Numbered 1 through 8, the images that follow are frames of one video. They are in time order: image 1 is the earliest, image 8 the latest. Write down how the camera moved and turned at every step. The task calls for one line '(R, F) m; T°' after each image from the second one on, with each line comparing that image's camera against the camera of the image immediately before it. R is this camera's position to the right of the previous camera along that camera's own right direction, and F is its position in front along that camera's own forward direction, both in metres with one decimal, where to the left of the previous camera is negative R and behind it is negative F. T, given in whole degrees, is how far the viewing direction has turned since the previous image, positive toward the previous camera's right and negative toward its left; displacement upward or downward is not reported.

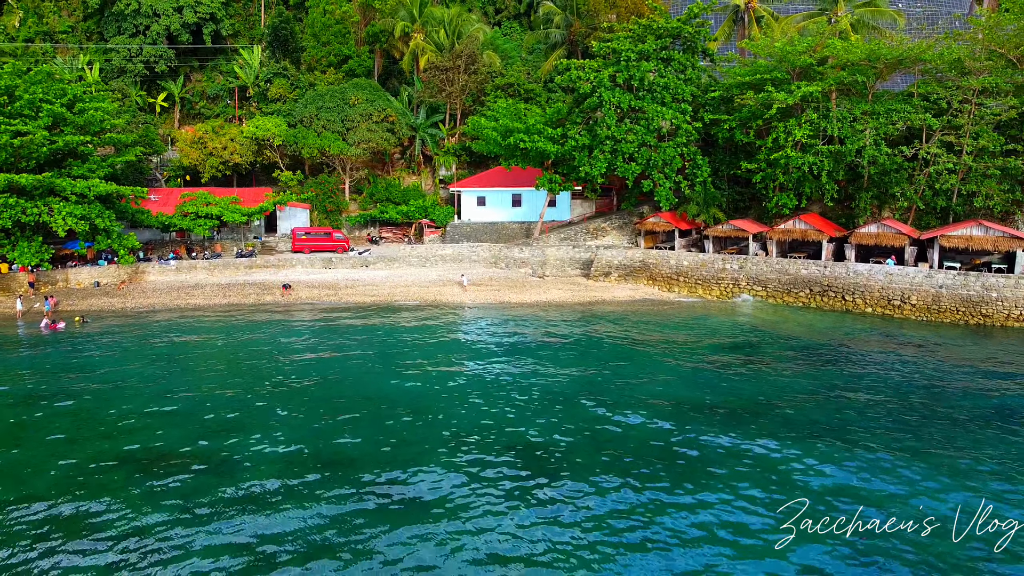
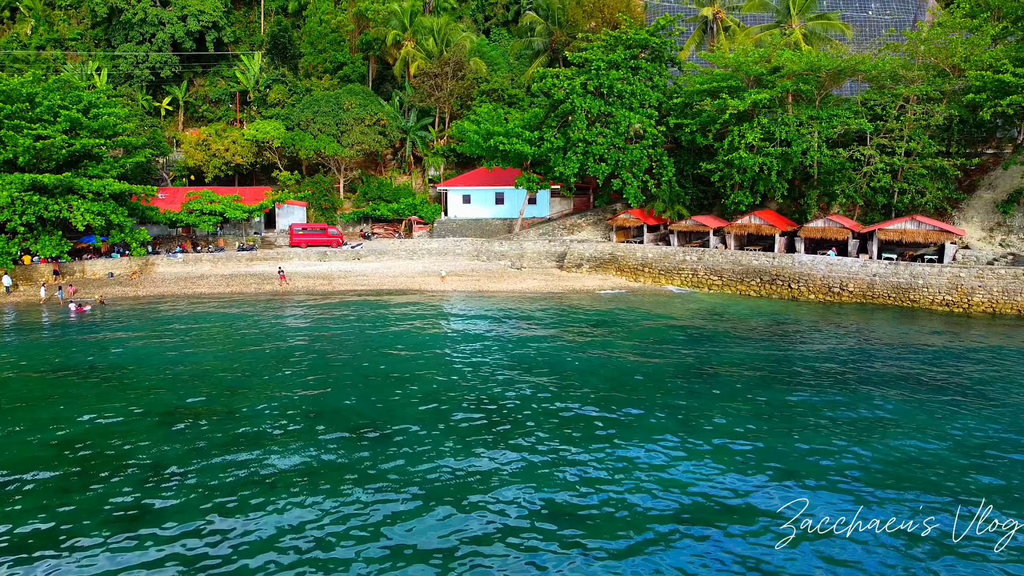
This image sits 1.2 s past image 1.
(+0.9, -3.0) m; 0°
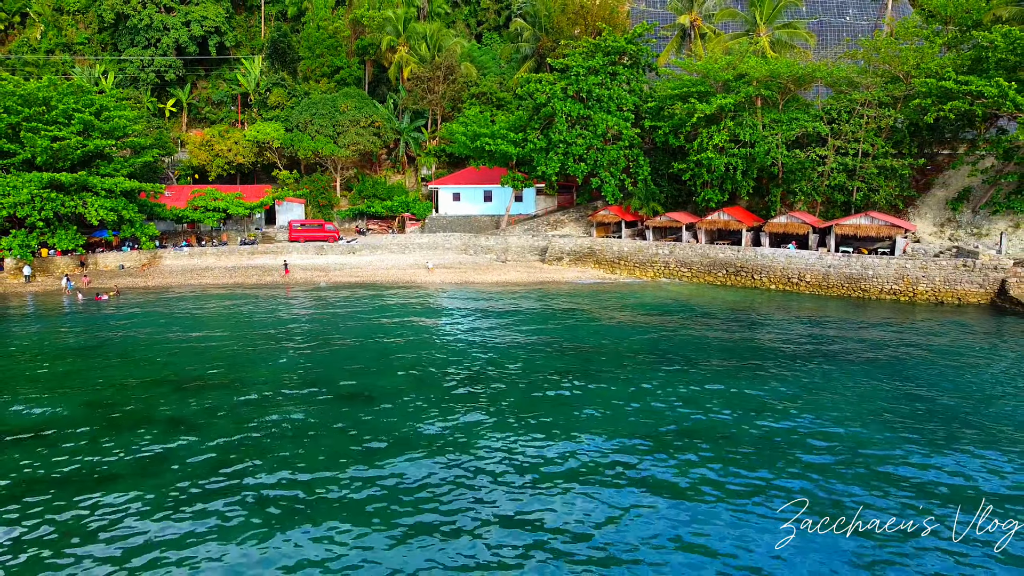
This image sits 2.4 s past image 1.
(+0.7, -2.6) m; 0°
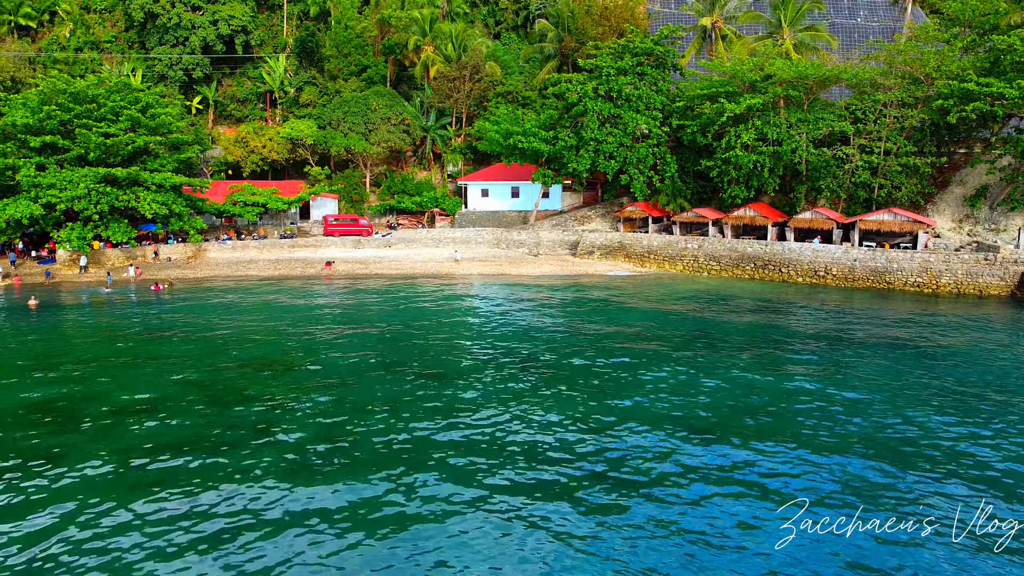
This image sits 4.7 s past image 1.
(-1.8, -1.4) m; 0°
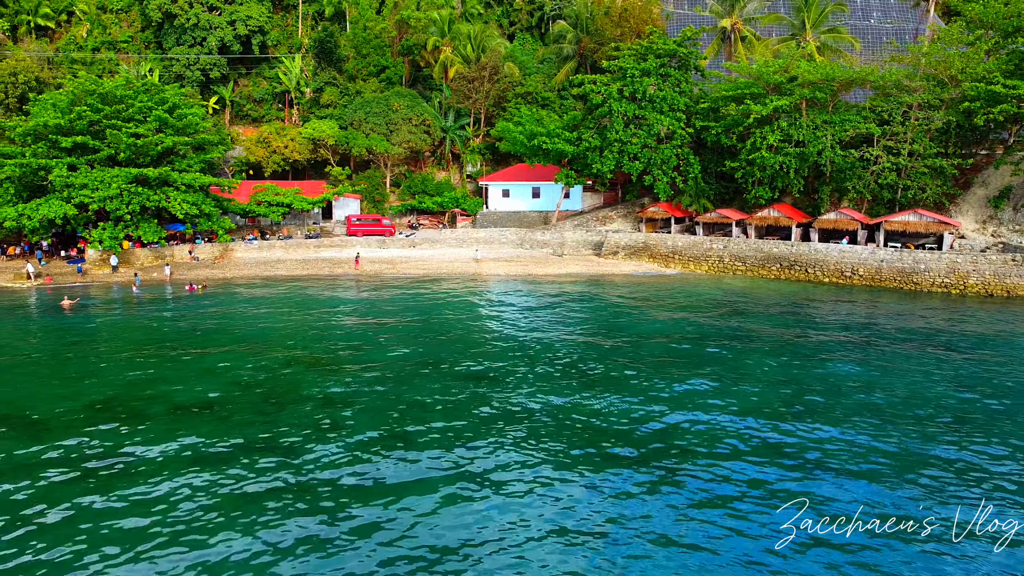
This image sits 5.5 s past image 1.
(-1.3, -0.3) m; 0°
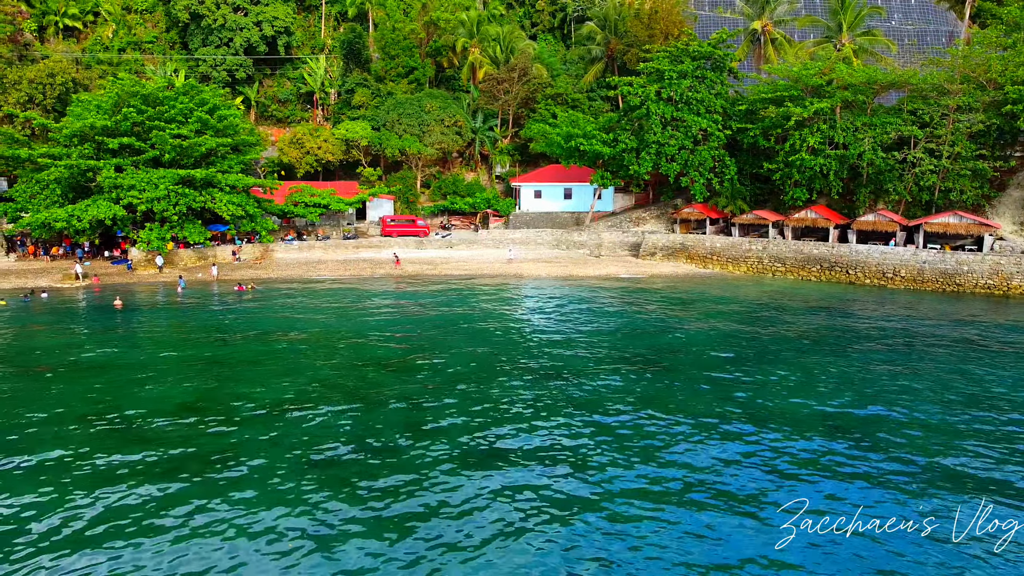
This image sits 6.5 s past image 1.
(-1.9, -0.3) m; 0°
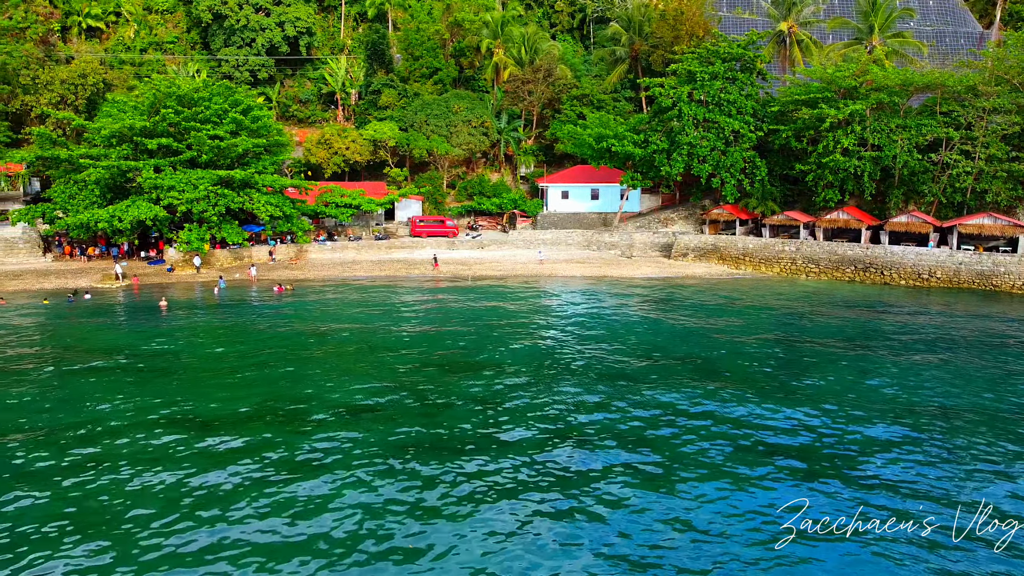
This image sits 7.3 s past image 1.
(-1.6, -0.2) m; 0°
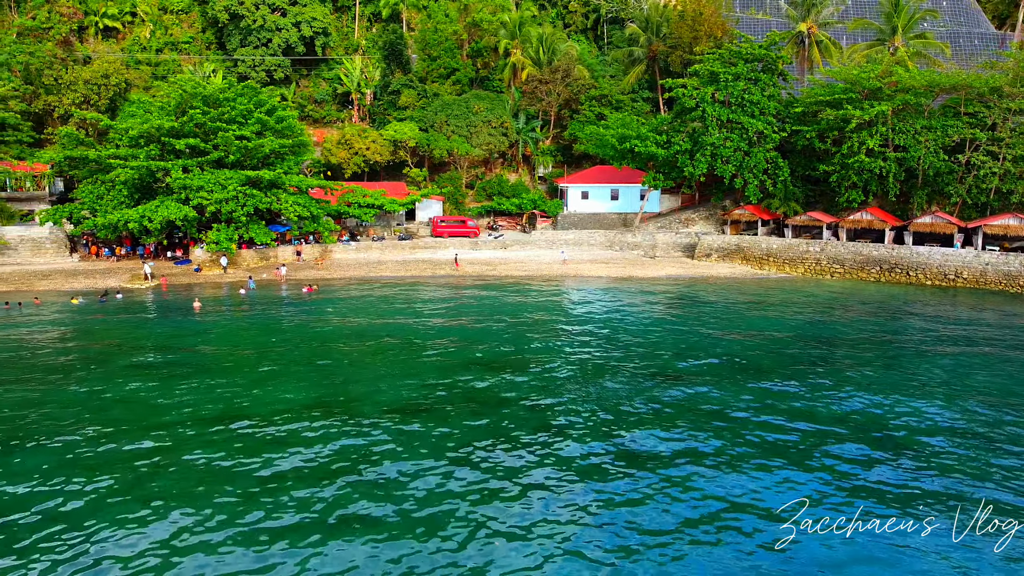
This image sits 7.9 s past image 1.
(-1.2, -0.1) m; 0°
